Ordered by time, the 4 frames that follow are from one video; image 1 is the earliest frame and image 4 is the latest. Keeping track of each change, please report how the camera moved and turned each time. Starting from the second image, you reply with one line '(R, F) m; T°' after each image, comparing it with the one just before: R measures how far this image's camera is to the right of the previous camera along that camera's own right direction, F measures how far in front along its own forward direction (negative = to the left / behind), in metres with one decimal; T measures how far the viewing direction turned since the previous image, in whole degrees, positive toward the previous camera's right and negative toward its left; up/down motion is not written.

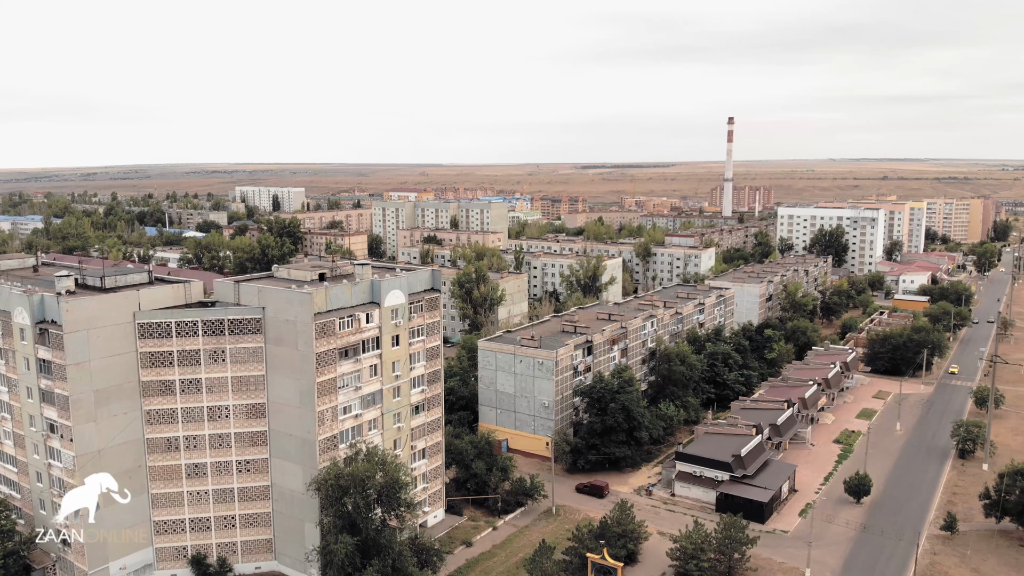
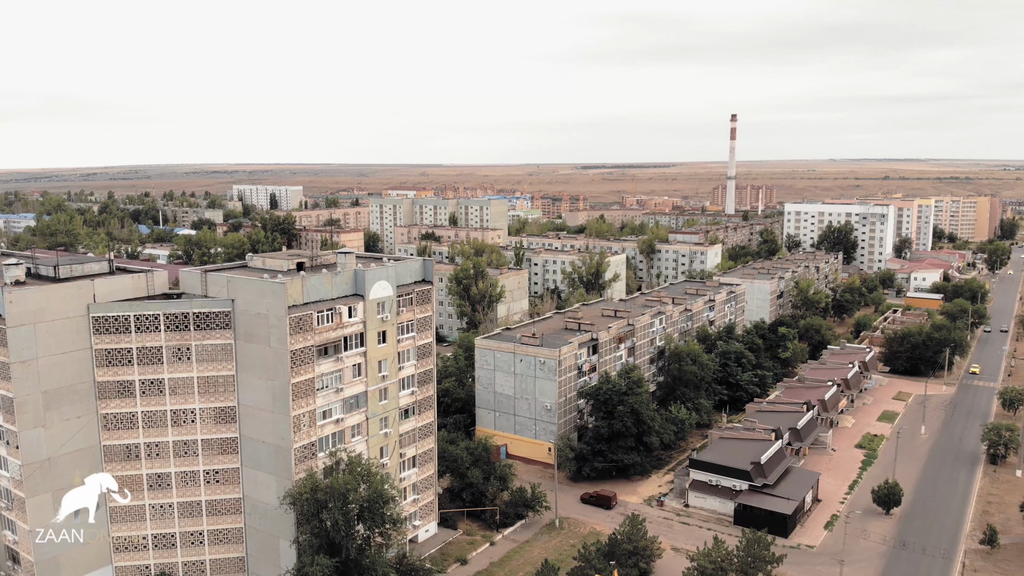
(+0.1, +3.0) m; 0°
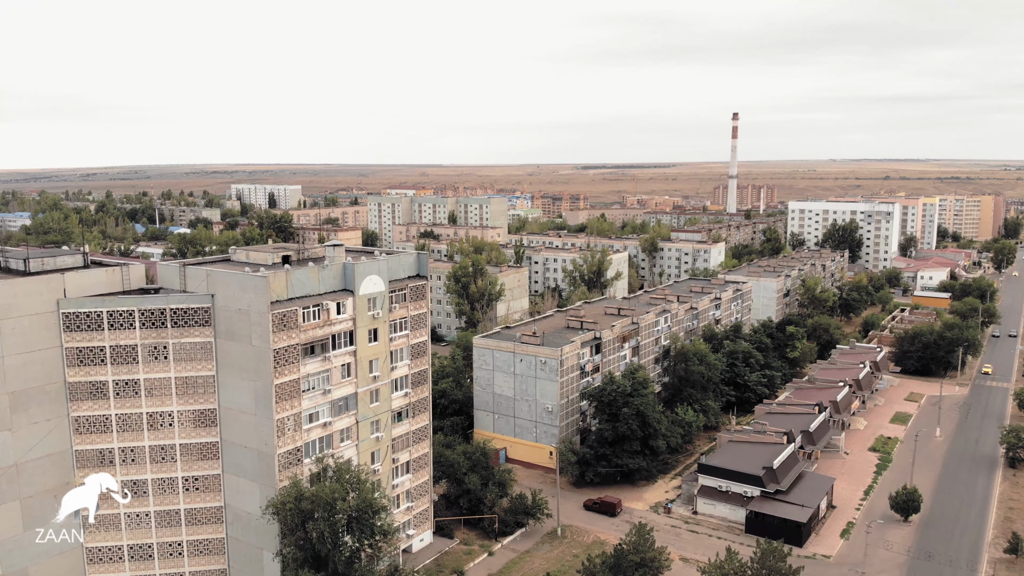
(0.0, +1.6) m; 0°
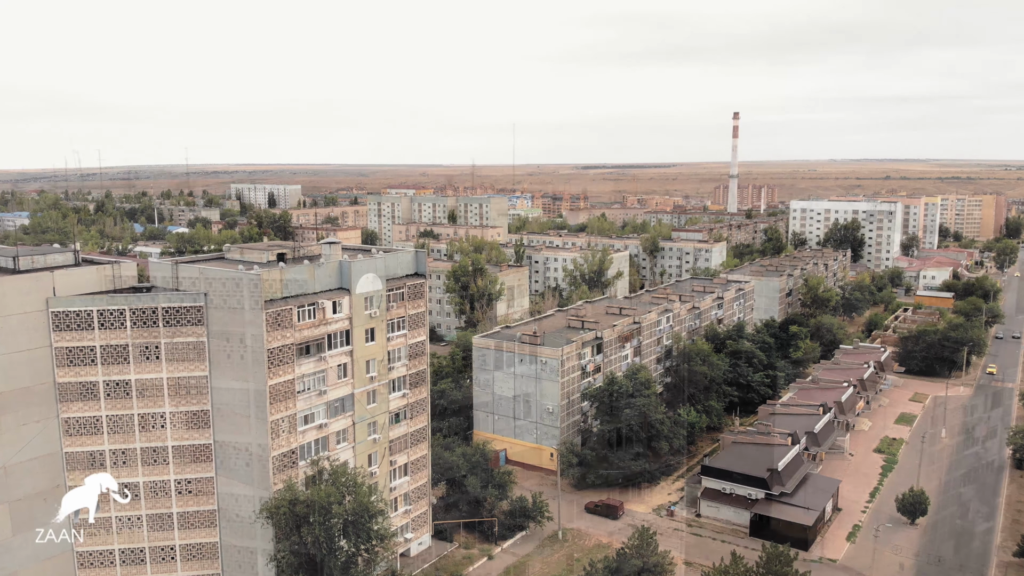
(0.0, +0.6) m; 0°
